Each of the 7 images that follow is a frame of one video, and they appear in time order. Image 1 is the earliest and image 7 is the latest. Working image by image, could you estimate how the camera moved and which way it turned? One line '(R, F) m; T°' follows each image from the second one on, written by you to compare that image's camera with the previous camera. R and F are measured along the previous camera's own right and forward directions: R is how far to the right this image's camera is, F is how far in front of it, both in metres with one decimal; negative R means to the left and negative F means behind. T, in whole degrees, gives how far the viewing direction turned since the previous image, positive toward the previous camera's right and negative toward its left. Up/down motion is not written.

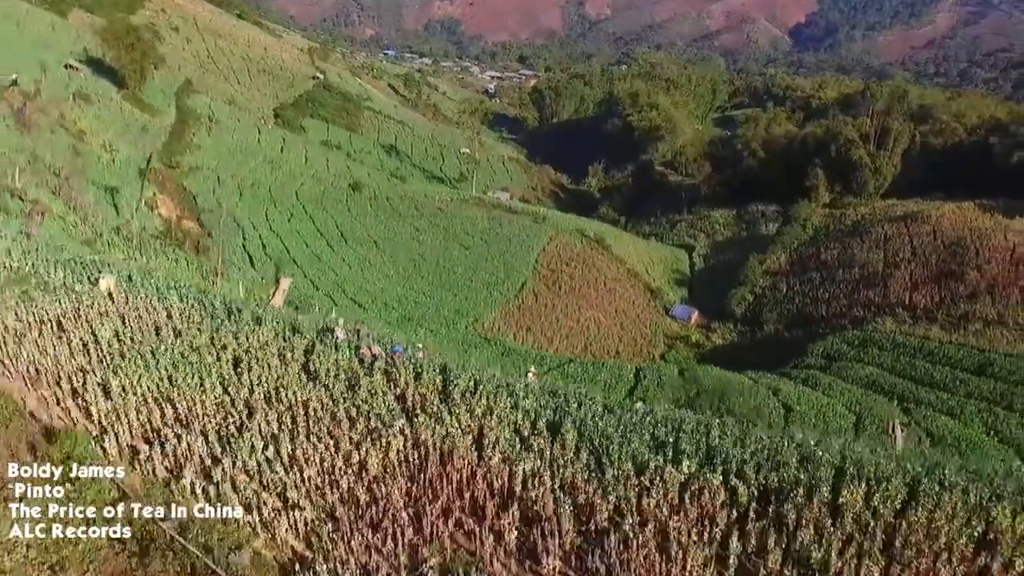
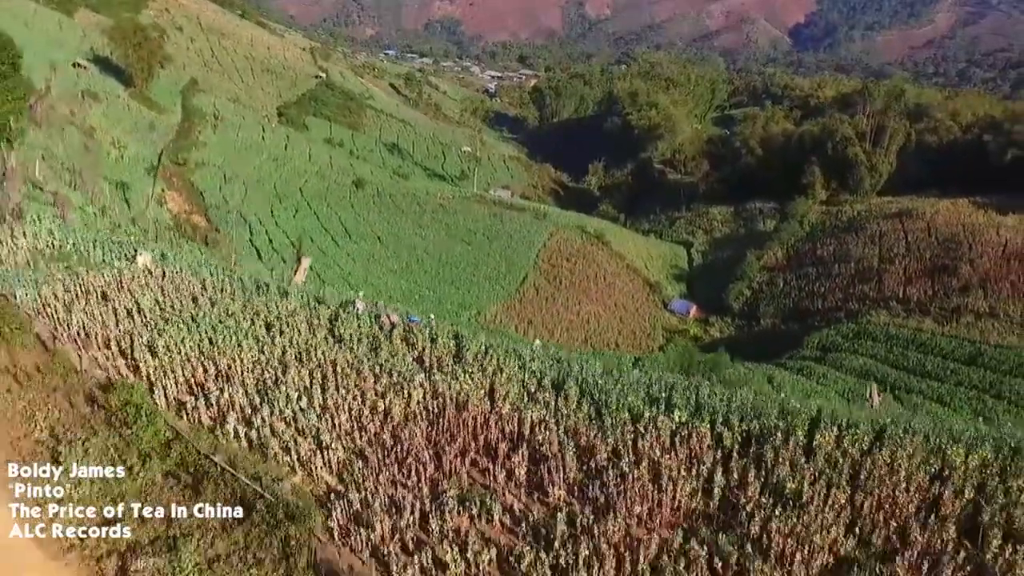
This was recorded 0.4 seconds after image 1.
(-0.1, -0.7) m; 0°
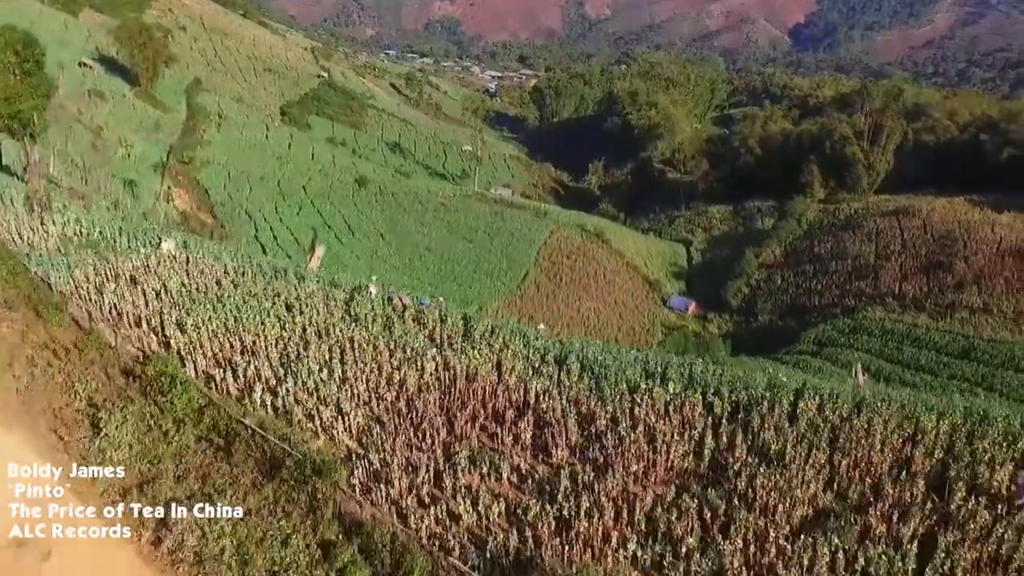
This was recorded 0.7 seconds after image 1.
(0.0, -0.5) m; 0°
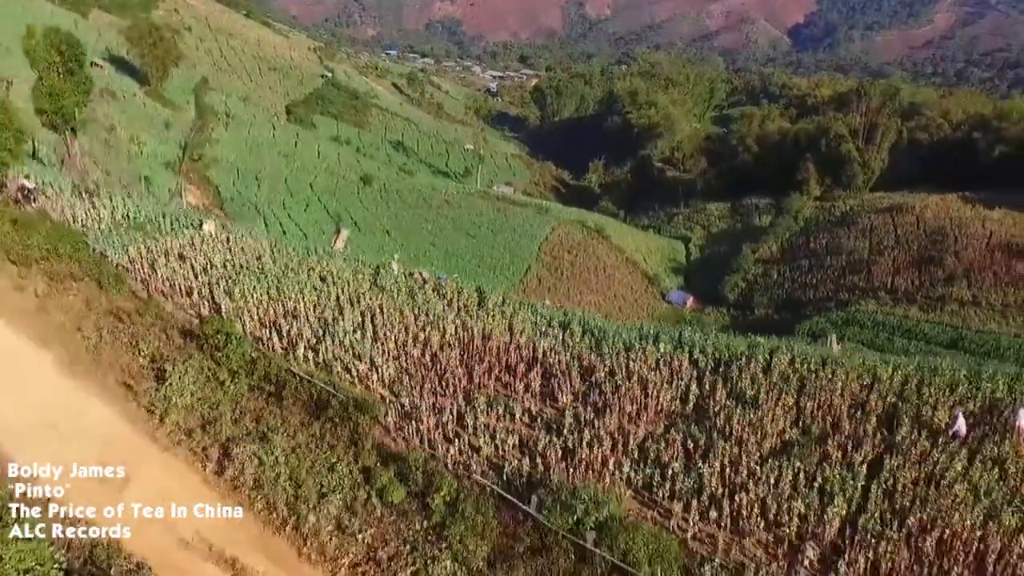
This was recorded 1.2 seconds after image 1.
(-0.1, -1.1) m; 0°
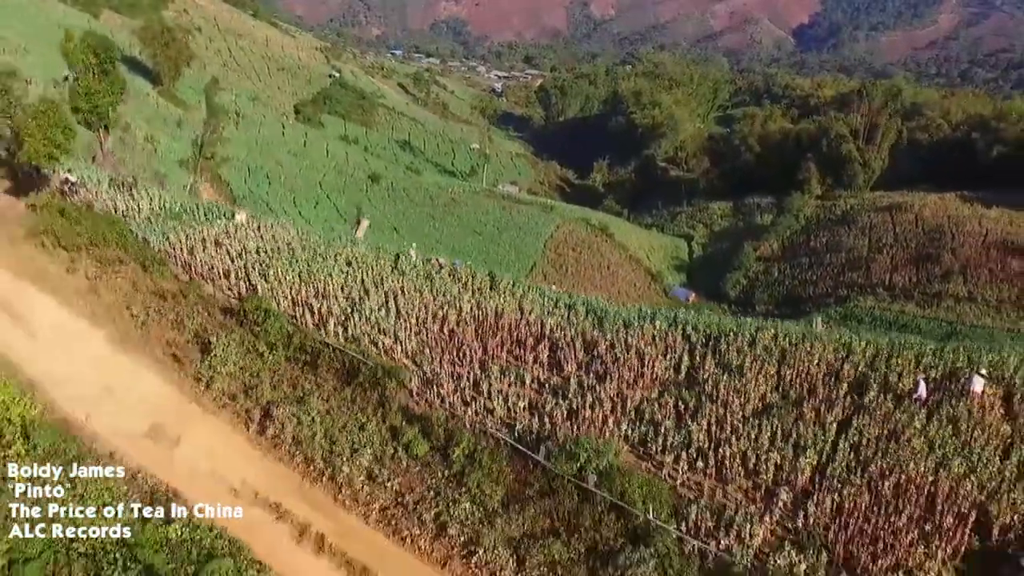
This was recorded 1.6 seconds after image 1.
(-0.1, -0.9) m; 0°
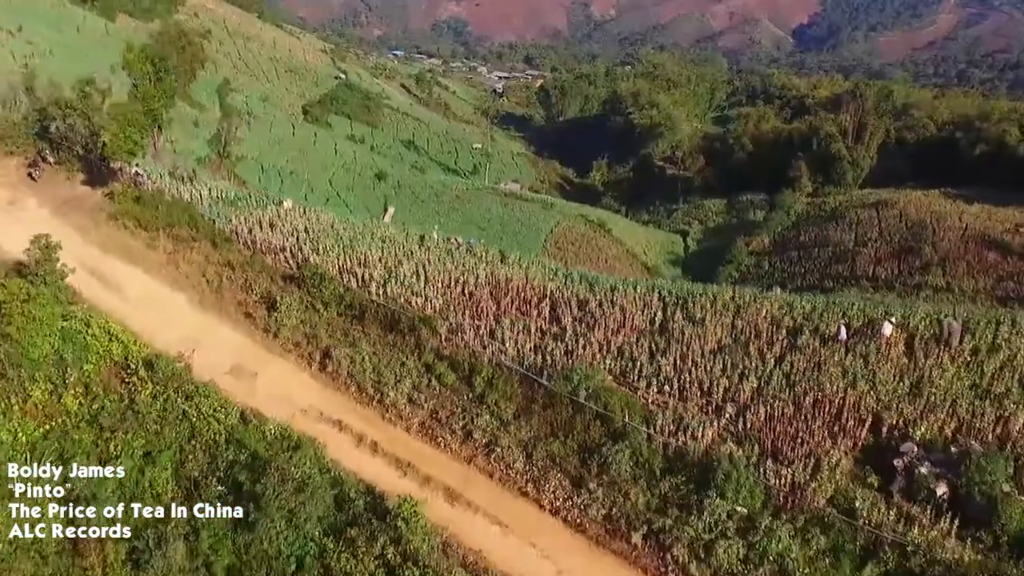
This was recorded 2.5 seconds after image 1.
(-0.1, -2.2) m; 0°
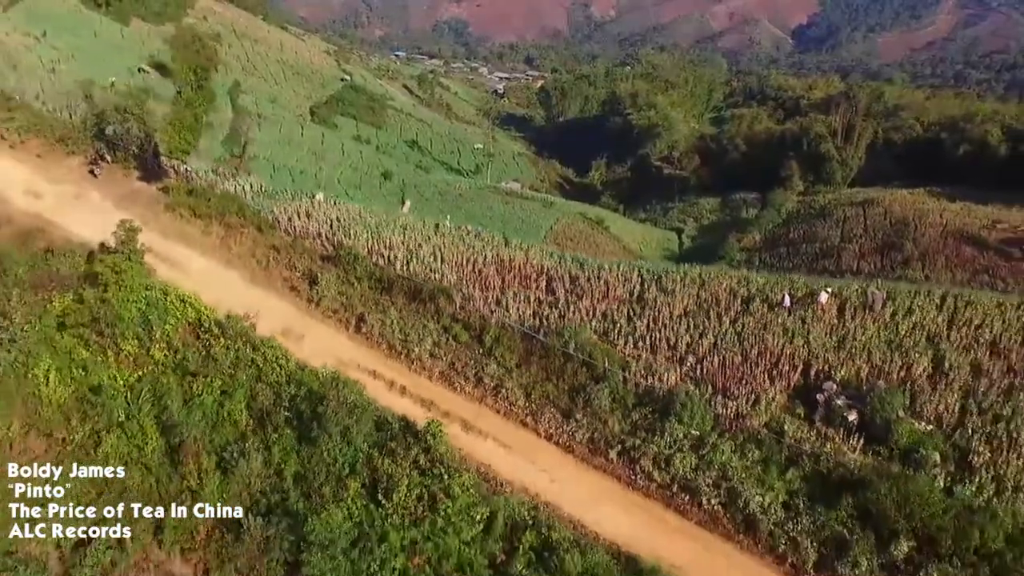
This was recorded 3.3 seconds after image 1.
(0.0, -2.2) m; 0°
